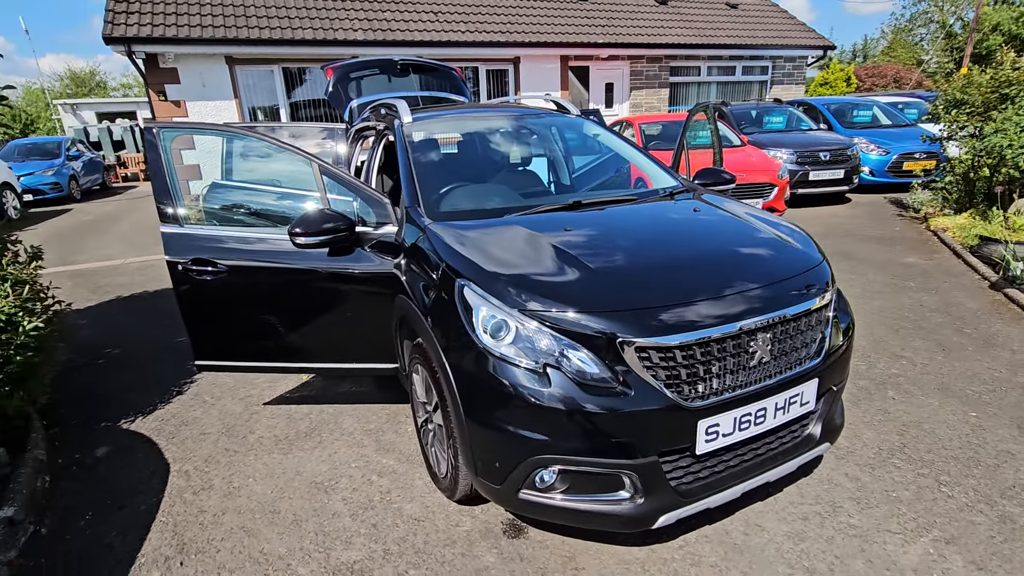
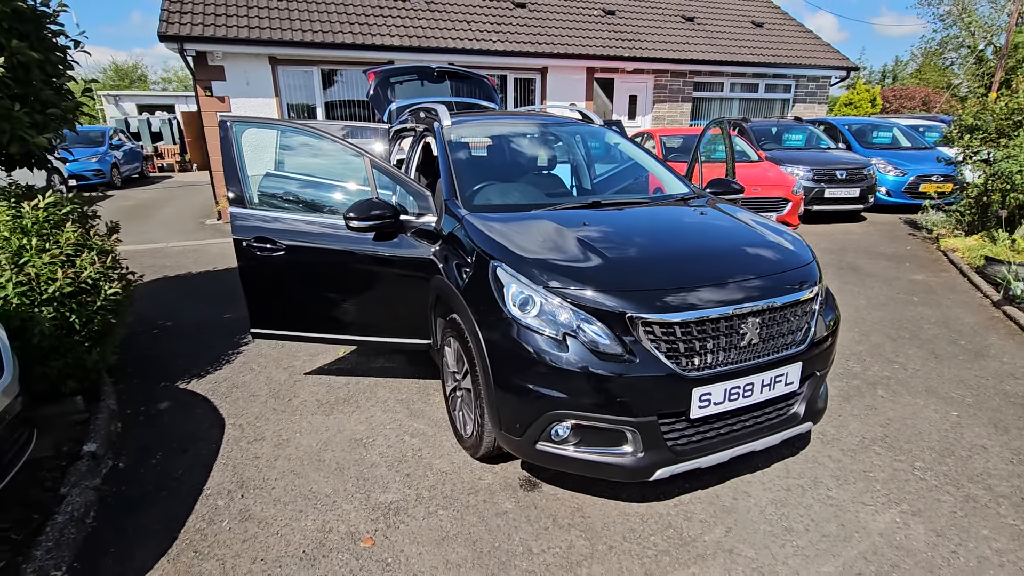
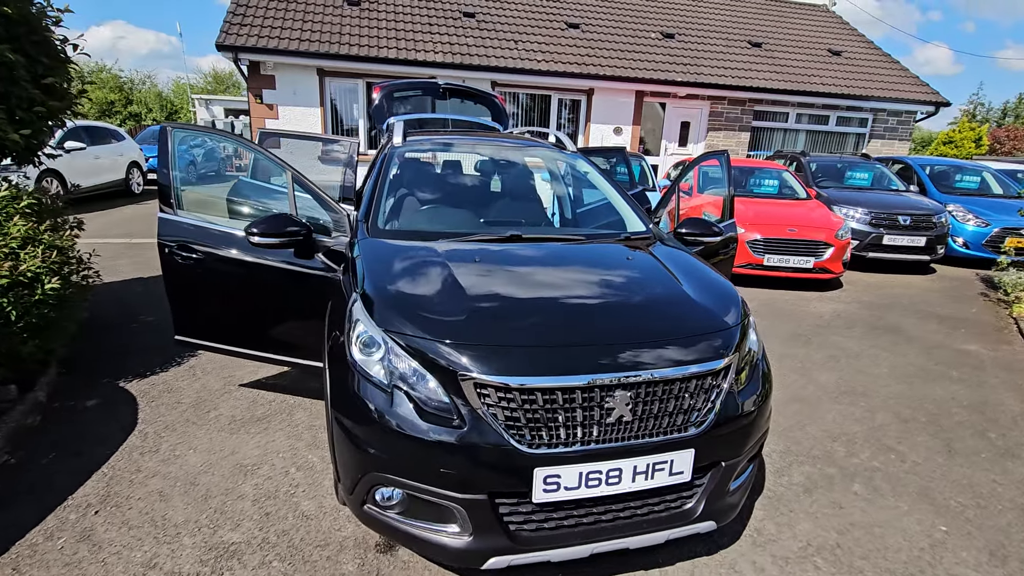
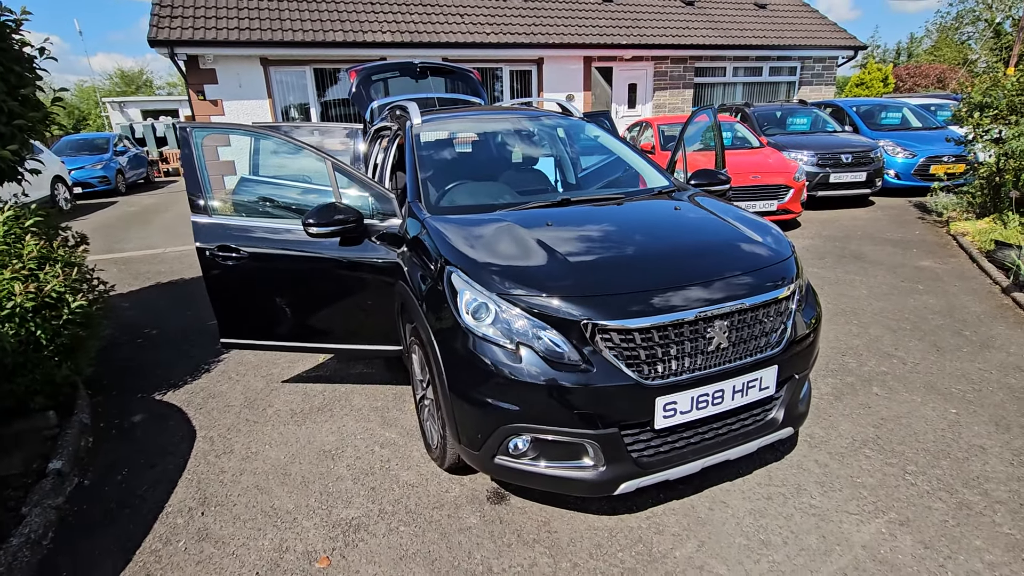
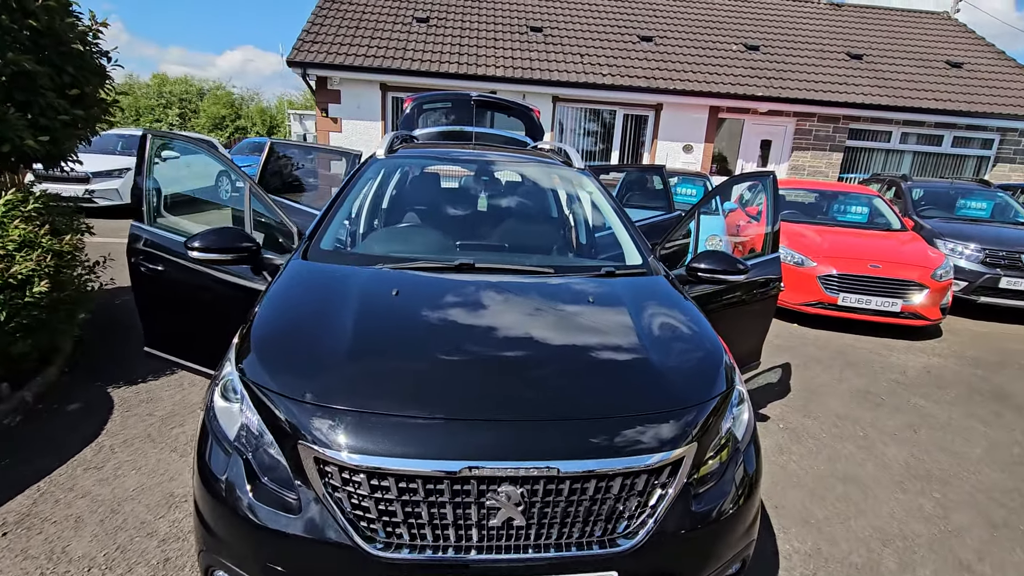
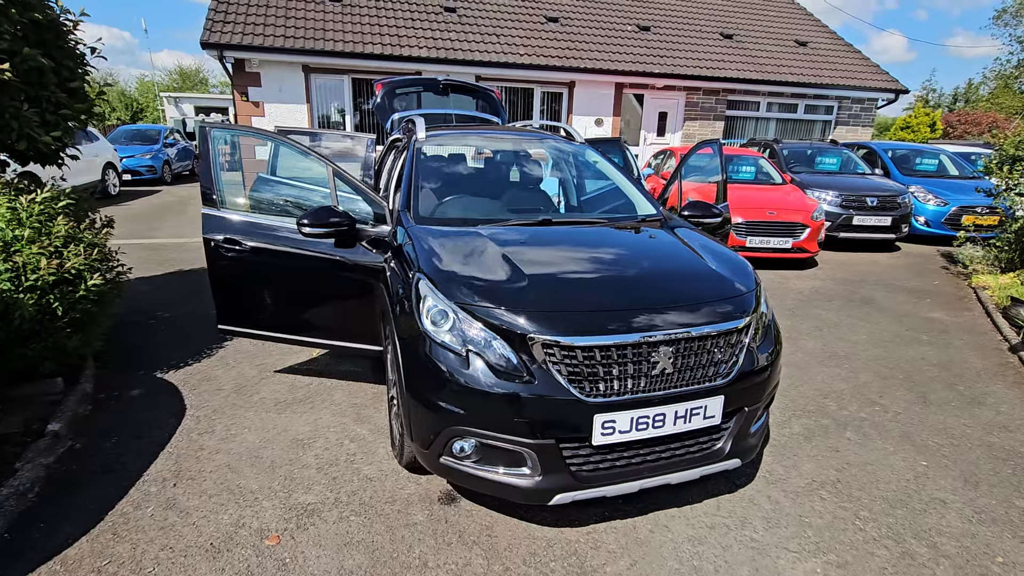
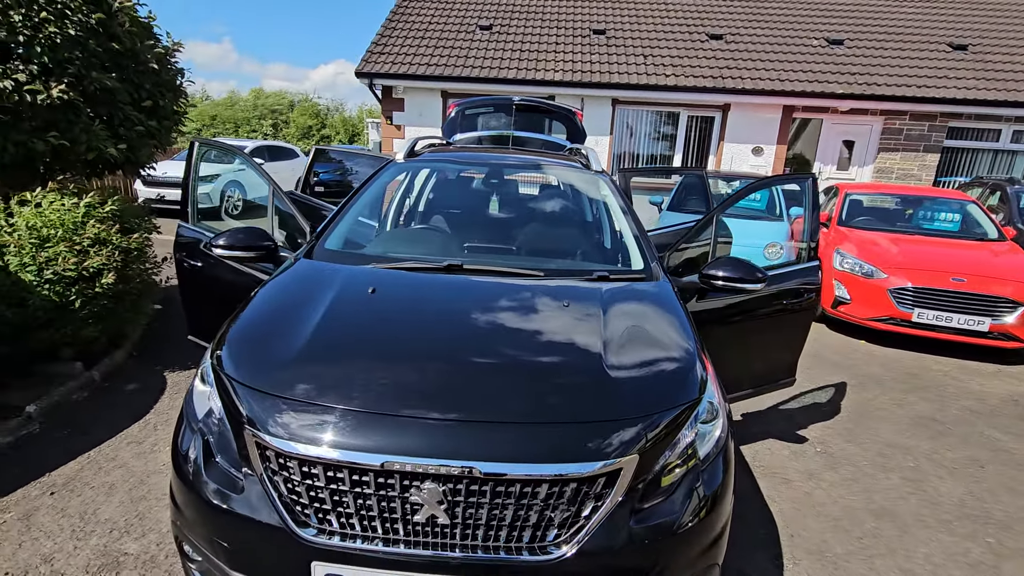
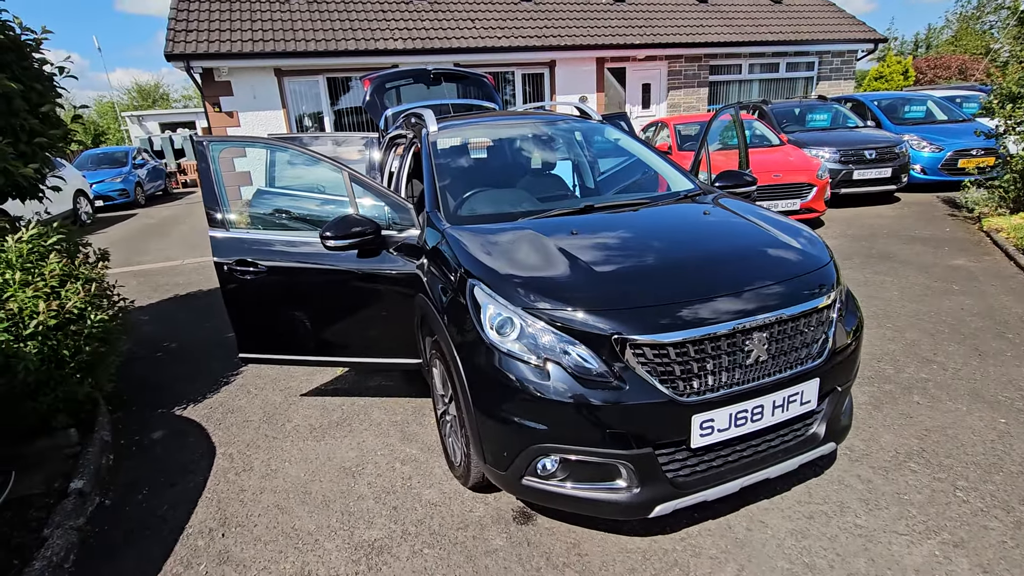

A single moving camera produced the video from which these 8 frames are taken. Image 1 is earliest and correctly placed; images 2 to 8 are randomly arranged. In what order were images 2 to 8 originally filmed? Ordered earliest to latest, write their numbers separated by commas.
8, 4, 2, 6, 3, 5, 7
